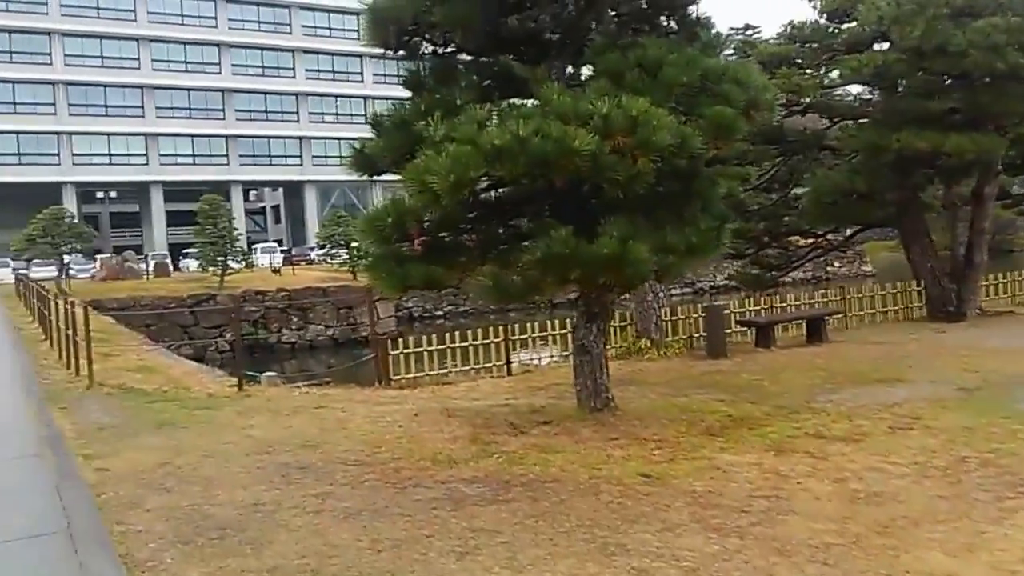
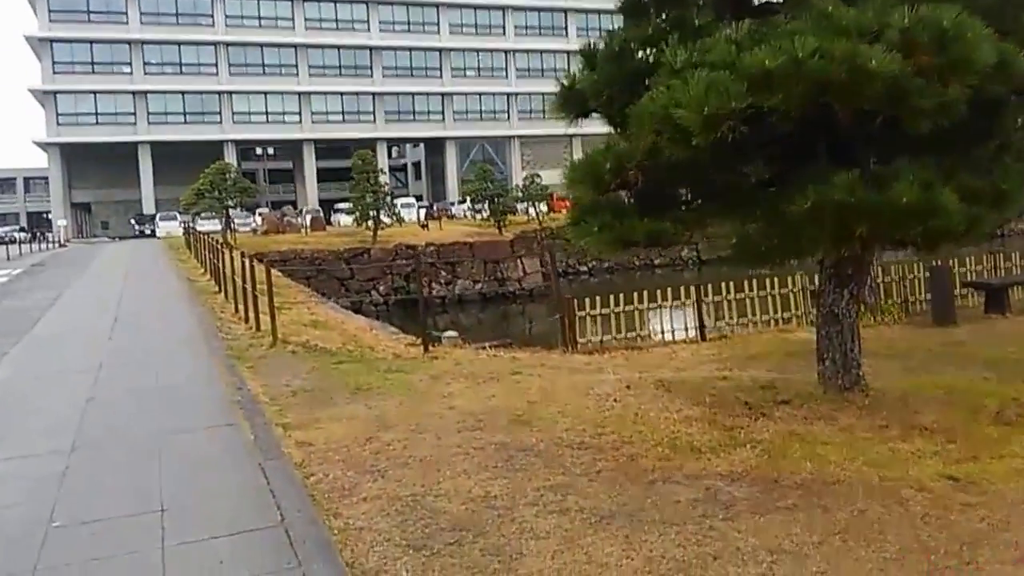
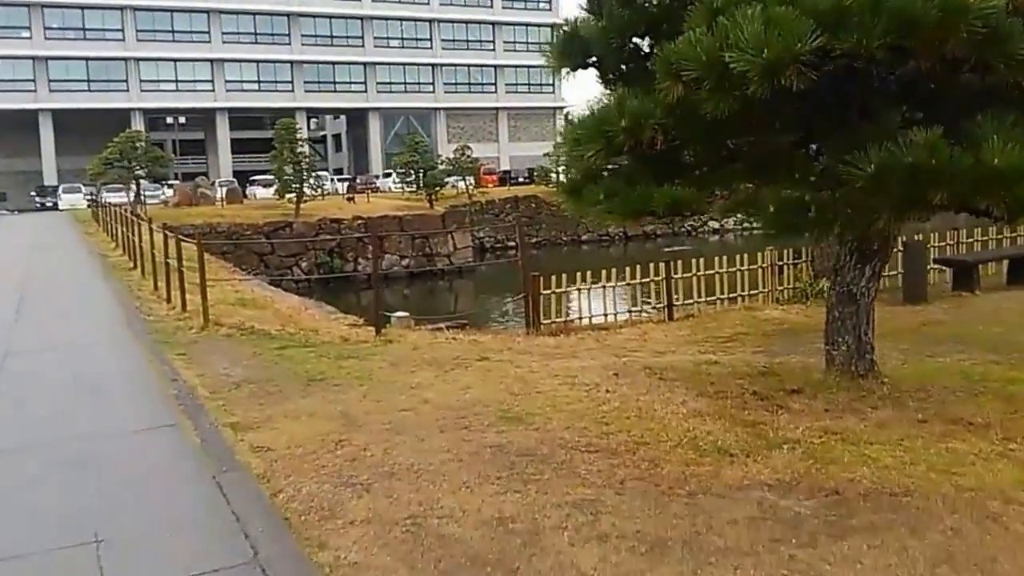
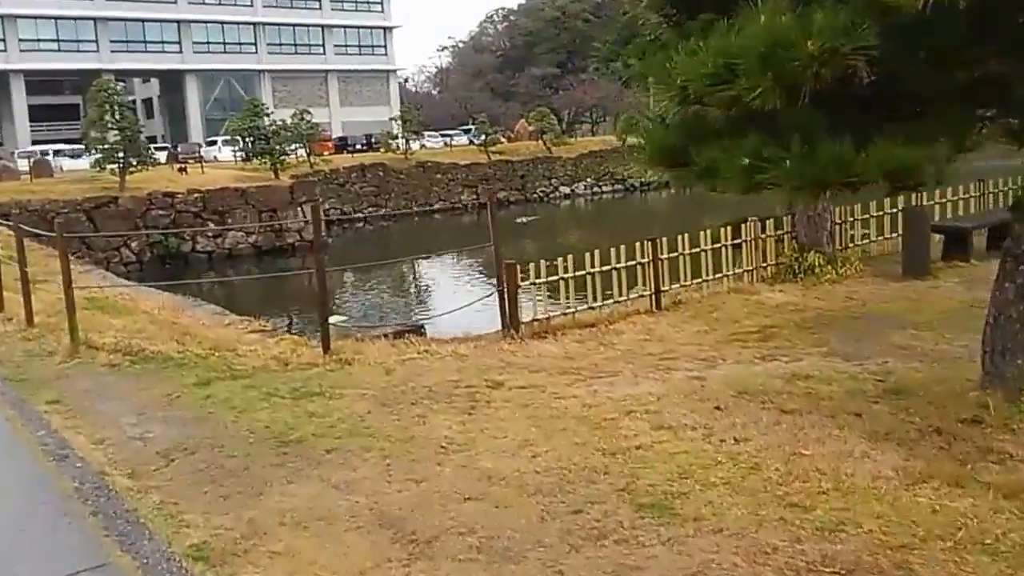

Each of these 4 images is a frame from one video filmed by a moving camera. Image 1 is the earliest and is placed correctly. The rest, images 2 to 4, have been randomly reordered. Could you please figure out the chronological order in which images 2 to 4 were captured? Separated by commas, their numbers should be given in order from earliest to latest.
2, 3, 4
